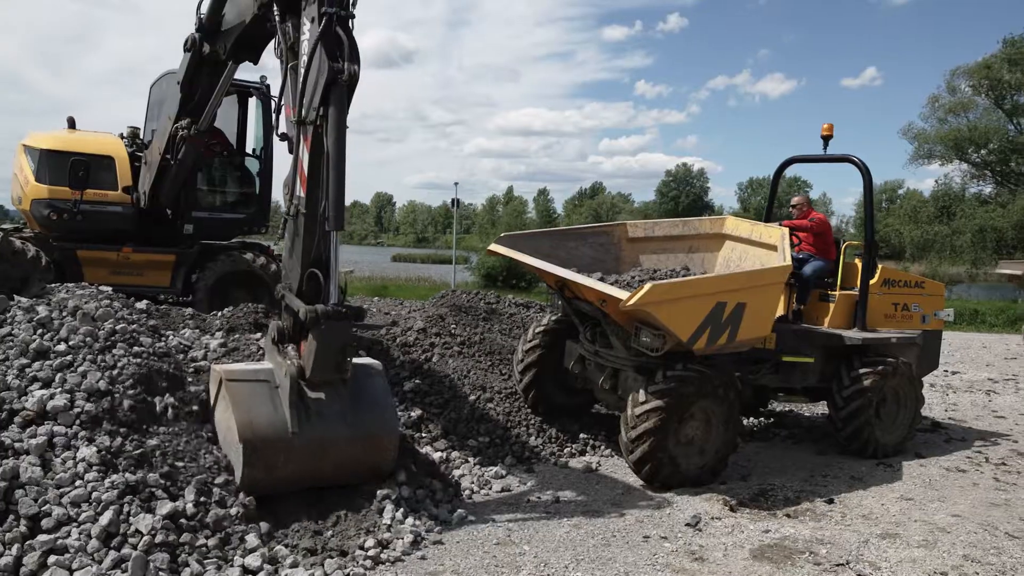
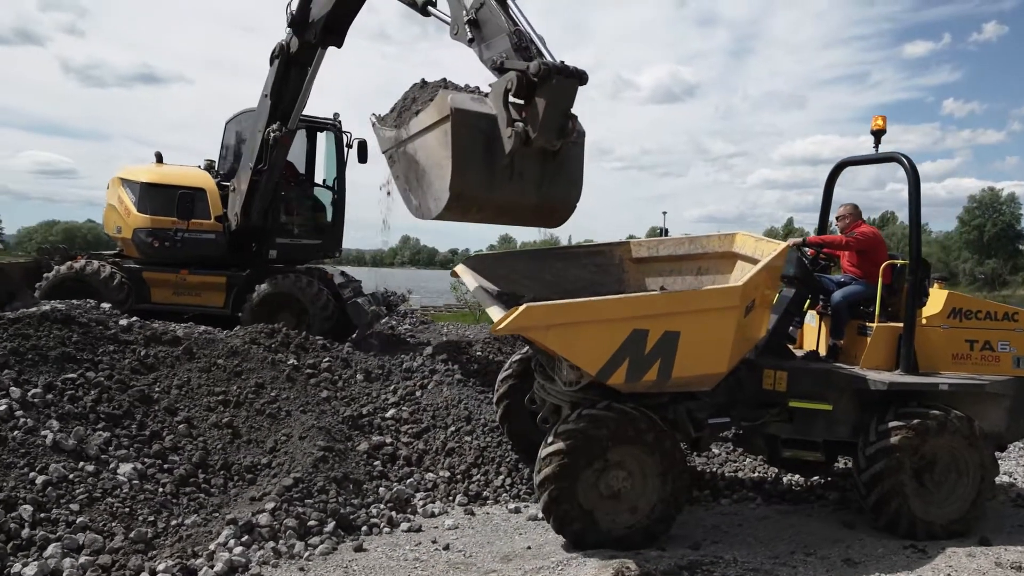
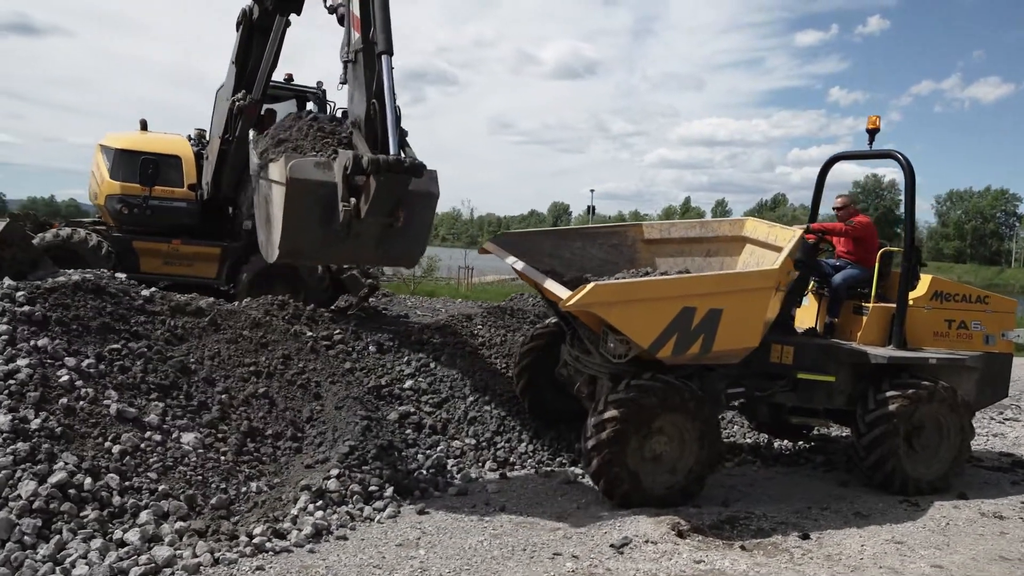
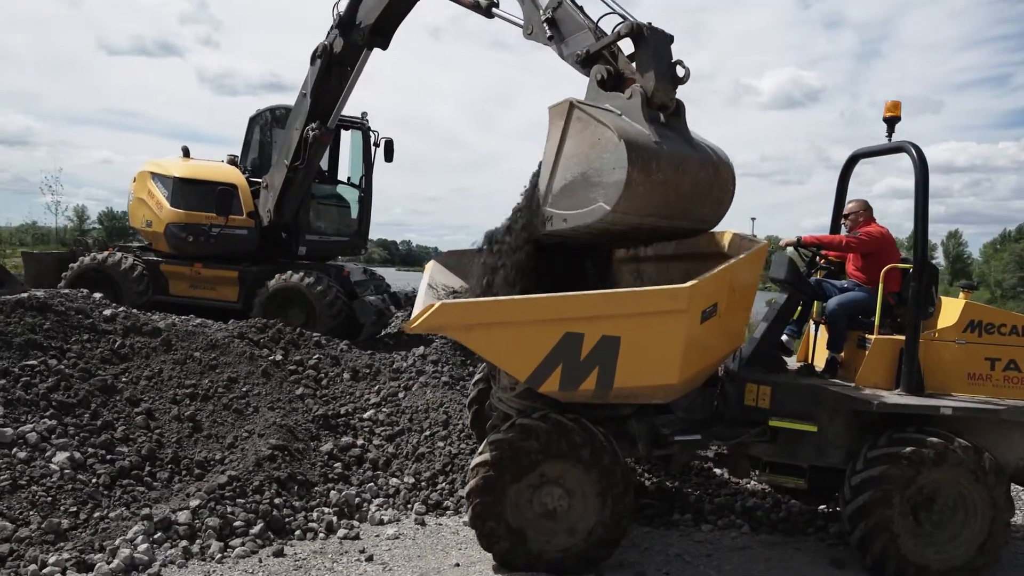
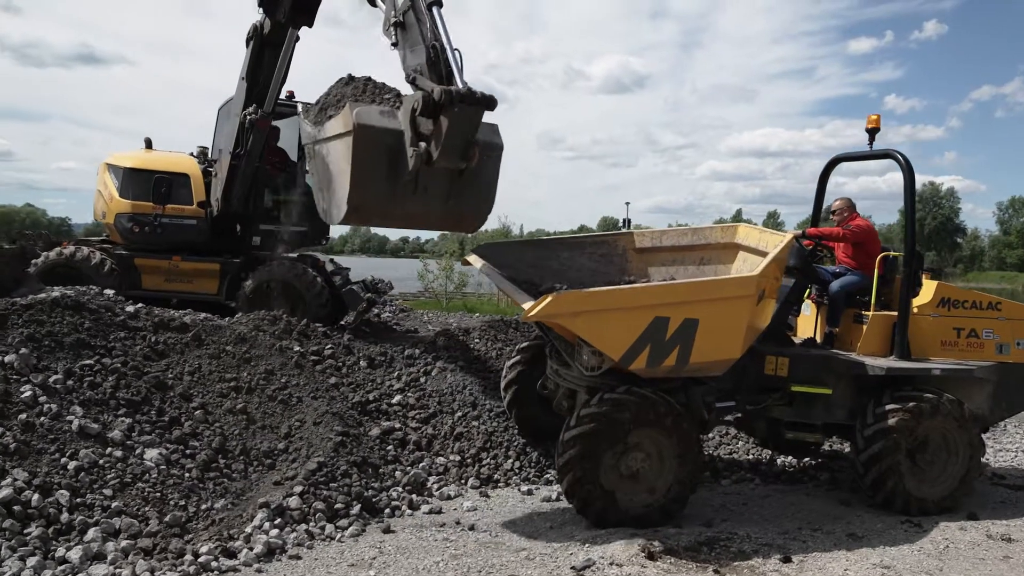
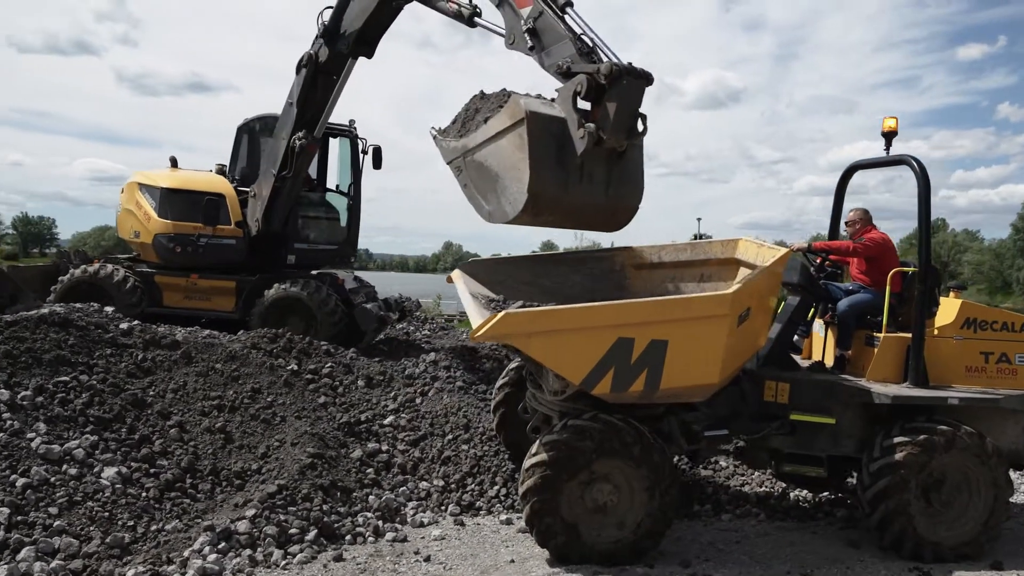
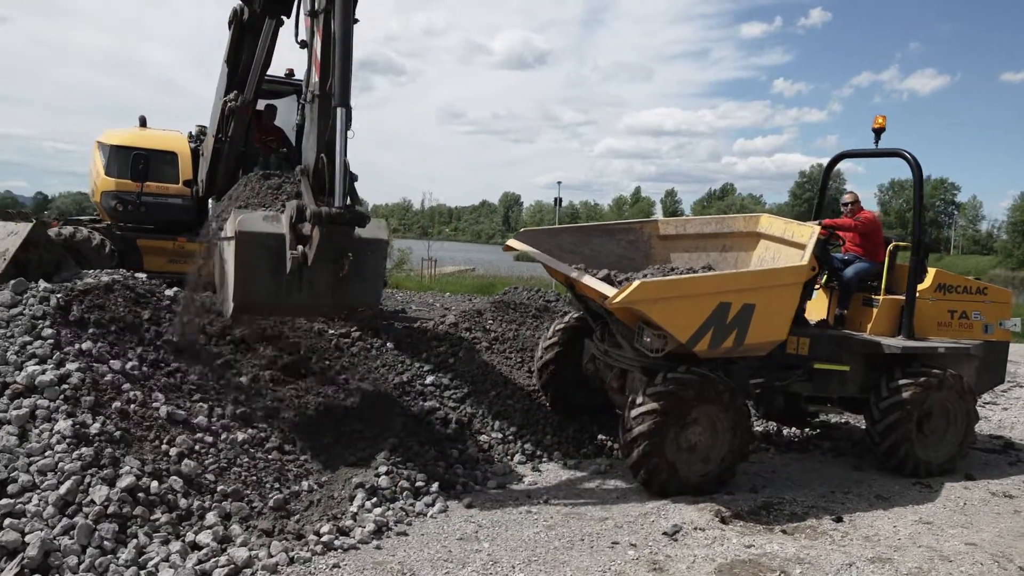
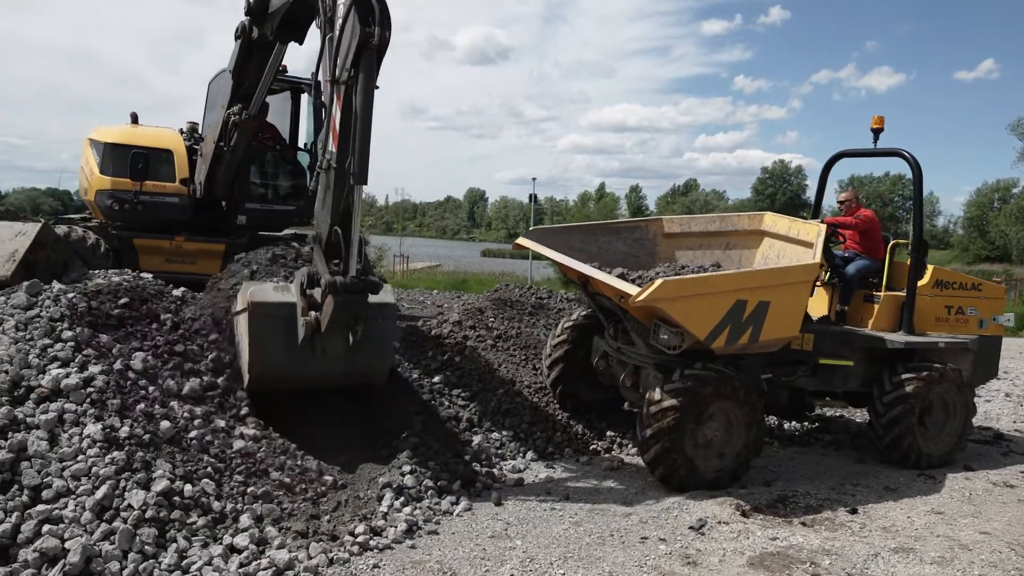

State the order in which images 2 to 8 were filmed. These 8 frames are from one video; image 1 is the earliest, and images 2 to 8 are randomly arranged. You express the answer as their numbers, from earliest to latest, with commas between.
8, 7, 3, 5, 2, 6, 4
